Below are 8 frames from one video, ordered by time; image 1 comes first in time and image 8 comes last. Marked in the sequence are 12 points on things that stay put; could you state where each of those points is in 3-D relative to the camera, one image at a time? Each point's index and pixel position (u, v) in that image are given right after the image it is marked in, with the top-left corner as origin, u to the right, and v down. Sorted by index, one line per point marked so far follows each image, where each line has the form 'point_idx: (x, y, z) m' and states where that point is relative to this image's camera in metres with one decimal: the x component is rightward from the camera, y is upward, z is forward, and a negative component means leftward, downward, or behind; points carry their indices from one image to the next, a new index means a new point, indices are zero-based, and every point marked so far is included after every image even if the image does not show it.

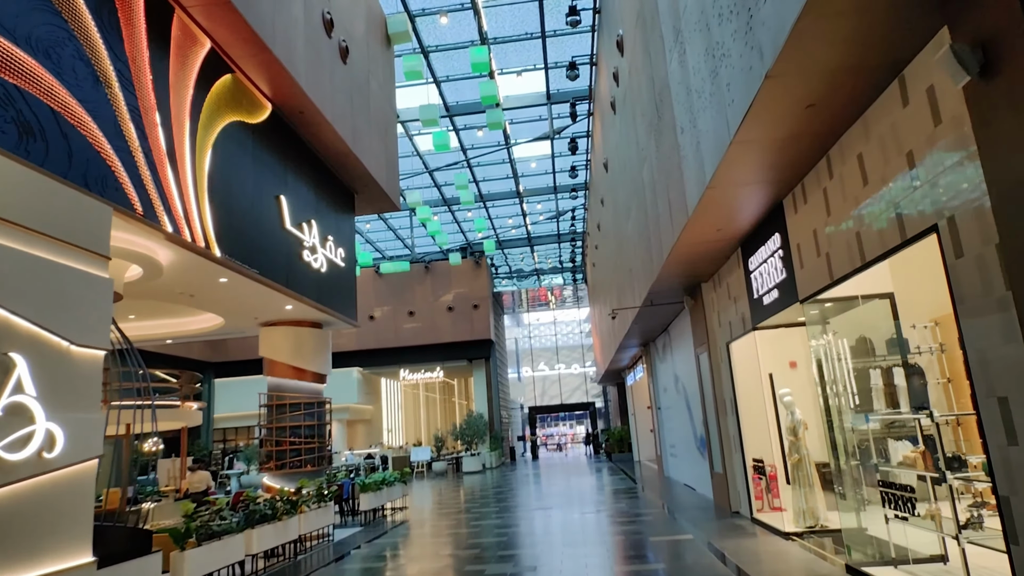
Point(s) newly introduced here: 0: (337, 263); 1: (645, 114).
0: (-2.5, +0.4, +9.5) m
1: (+1.6, +2.1, +8.0) m
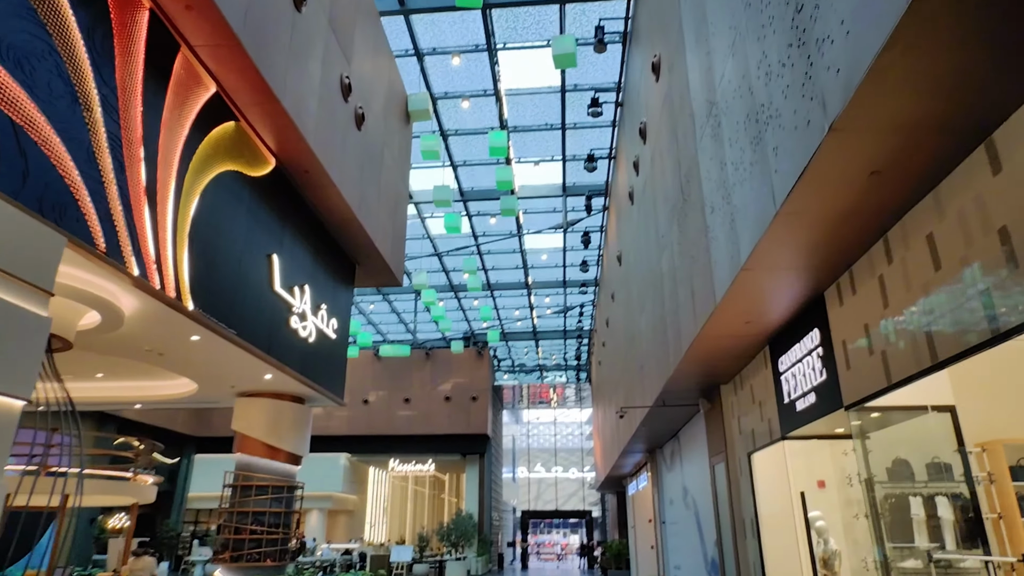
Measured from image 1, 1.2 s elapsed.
0: (-2.5, -0.6, +8.8) m
1: (+1.8, +1.0, +7.6) m
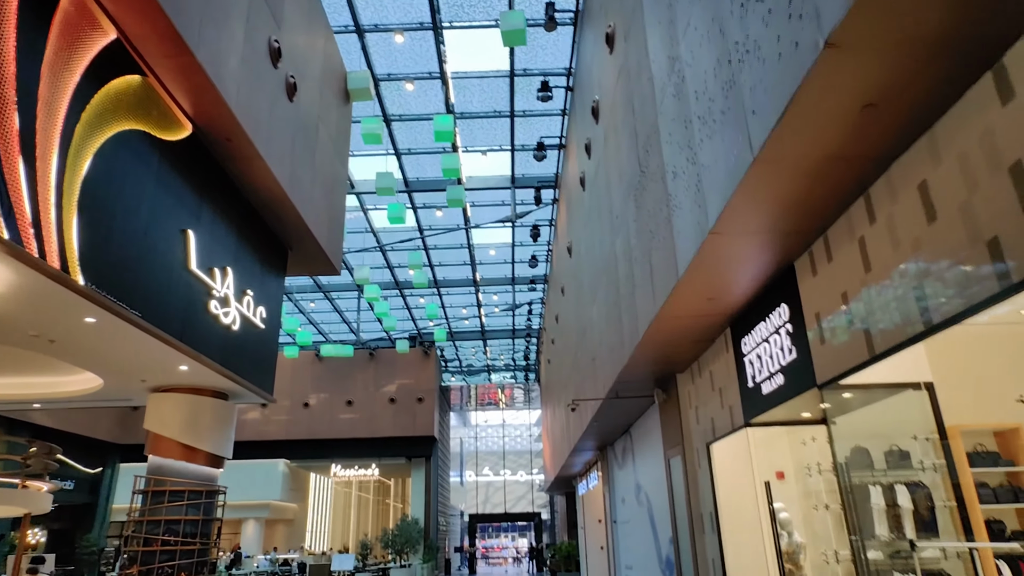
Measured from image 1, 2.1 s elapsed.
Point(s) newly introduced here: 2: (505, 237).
0: (-3.1, -0.4, +8.1) m
1: (+1.2, +1.2, +7.2) m
2: (-0.2, +1.4, +18.7) m
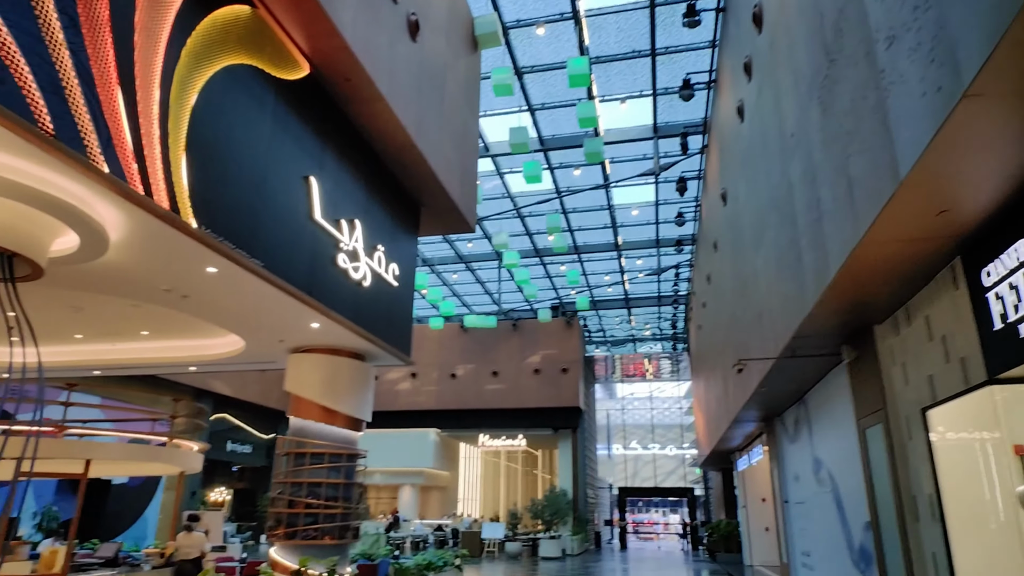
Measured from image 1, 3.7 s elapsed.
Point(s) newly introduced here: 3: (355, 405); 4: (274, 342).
0: (-1.5, +0.1, +7.7) m
1: (+2.5, +1.8, +5.8) m
2: (+3.6, +2.5, +17.4) m
3: (-1.8, -1.3, +7.5) m
4: (-2.6, -0.6, +7.3) m
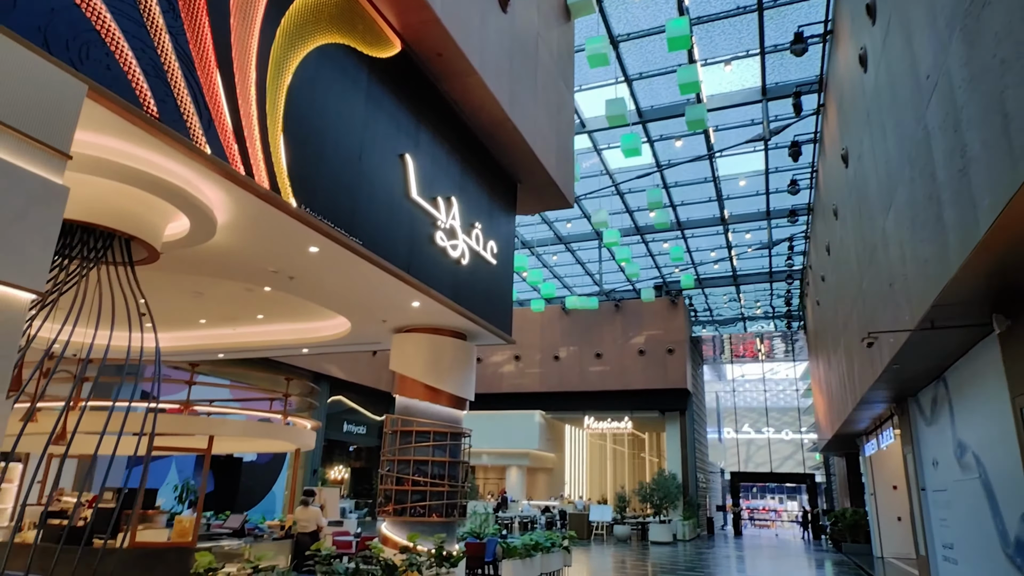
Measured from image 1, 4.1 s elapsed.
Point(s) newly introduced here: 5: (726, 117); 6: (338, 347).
0: (-0.3, +0.3, +7.6) m
1: (+3.3, +2.1, +5.1) m
2: (+6.1, +3.1, +16.3) m
3: (-0.6, -1.1, +7.5) m
4: (-1.5, -0.4, +7.4) m
5: (+4.7, +3.8, +14.5) m
6: (-2.2, -0.8, +8.5) m
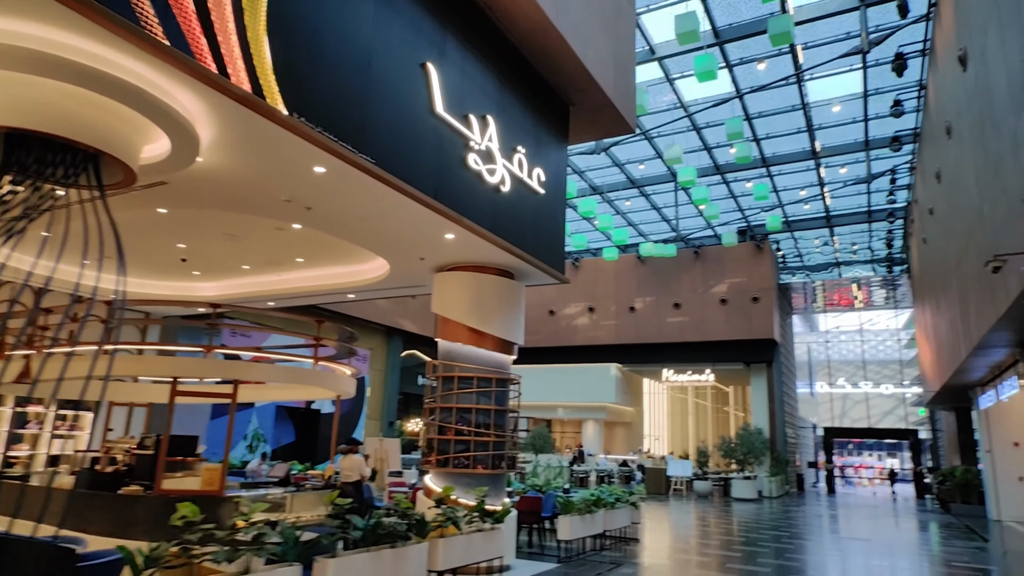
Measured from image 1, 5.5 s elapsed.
0: (+0.2, +1.0, +6.8) m
1: (+3.4, +2.7, +3.8) m
2: (+7.5, +4.5, +14.5) m
3: (-0.1, -0.4, +6.9) m
4: (-1.0, +0.3, +6.8) m
5: (+6.0, +5.0, +12.8) m
6: (-1.6, 0.0, +8.0) m
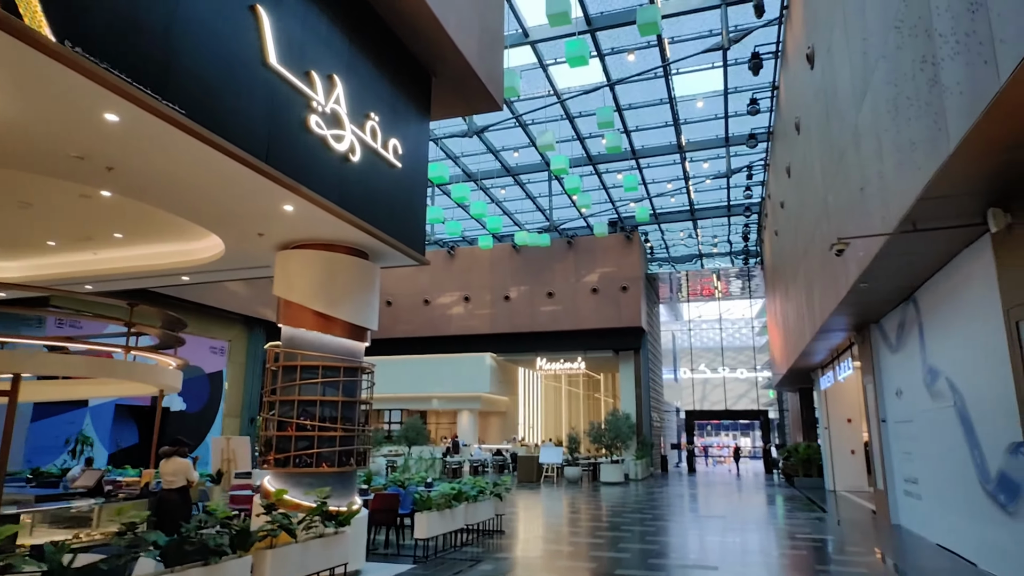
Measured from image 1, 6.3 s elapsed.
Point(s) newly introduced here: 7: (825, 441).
0: (-1.2, +1.2, +6.3) m
1: (+2.5, +2.9, +3.8) m
2: (+4.7, +4.8, +15.1) m
3: (-1.5, -0.2, +6.3) m
4: (-2.4, +0.5, +6.1) m
5: (+3.4, +5.3, +13.2) m
6: (-3.2, +0.2, +7.1) m
7: (+7.2, -3.5, +15.2) m
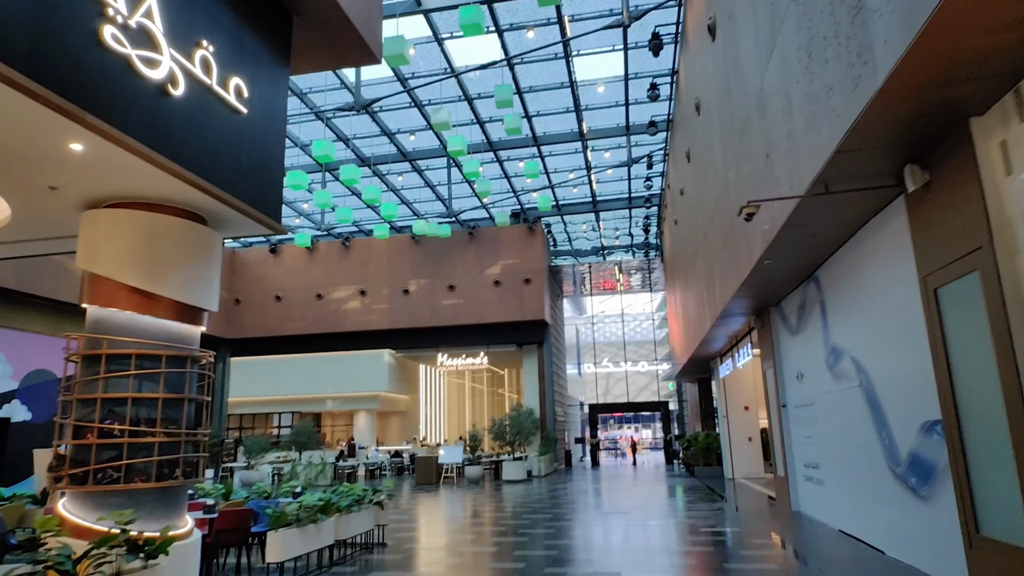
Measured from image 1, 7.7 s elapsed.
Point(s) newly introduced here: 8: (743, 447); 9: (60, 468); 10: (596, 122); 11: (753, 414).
0: (-2.2, +1.5, +5.1) m
1: (+1.8, +3.1, +3.3) m
2: (+2.3, +5.0, +14.7) m
3: (-2.5, 0.0, +5.1) m
4: (-3.4, +0.7, +4.8) m
5: (+1.4, +5.5, +12.6) m
6: (-4.3, +0.4, +5.7) m
7: (+4.9, -3.3, +15.2) m
8: (+5.3, -3.7, +15.2) m
9: (-3.1, -1.2, +4.5) m
10: (+2.2, +4.4, +17.3) m
11: (+5.4, -2.9, +14.9) m
